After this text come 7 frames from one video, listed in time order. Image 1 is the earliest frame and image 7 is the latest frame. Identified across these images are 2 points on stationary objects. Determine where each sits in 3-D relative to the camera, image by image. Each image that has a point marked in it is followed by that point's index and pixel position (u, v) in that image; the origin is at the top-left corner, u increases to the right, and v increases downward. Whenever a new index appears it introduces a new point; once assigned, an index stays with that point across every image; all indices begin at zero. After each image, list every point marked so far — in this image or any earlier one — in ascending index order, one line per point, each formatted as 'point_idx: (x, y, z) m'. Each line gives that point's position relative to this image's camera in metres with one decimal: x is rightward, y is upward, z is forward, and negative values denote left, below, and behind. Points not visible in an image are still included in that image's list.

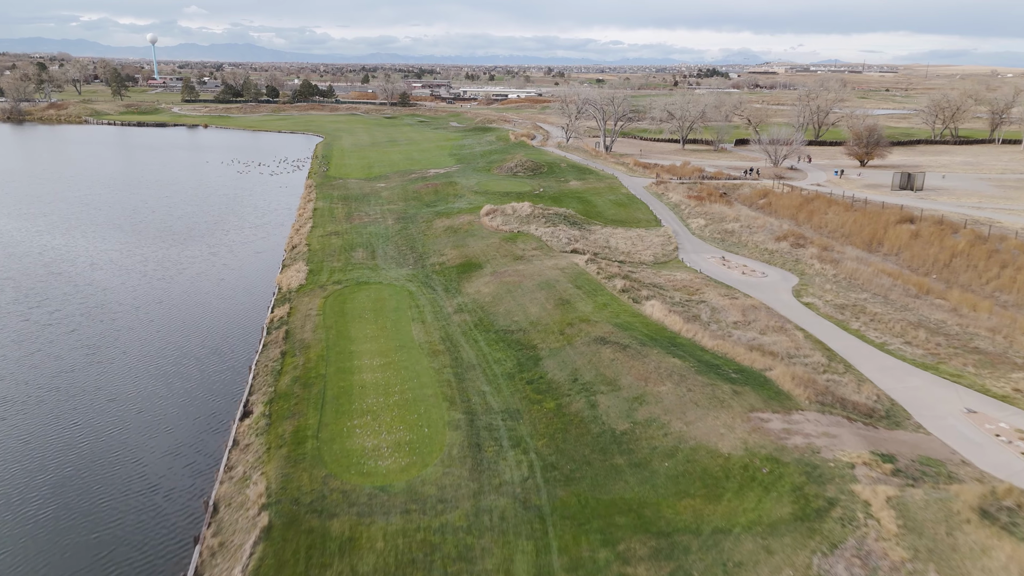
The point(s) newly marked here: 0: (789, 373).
0: (+6.8, -2.1, +17.7) m
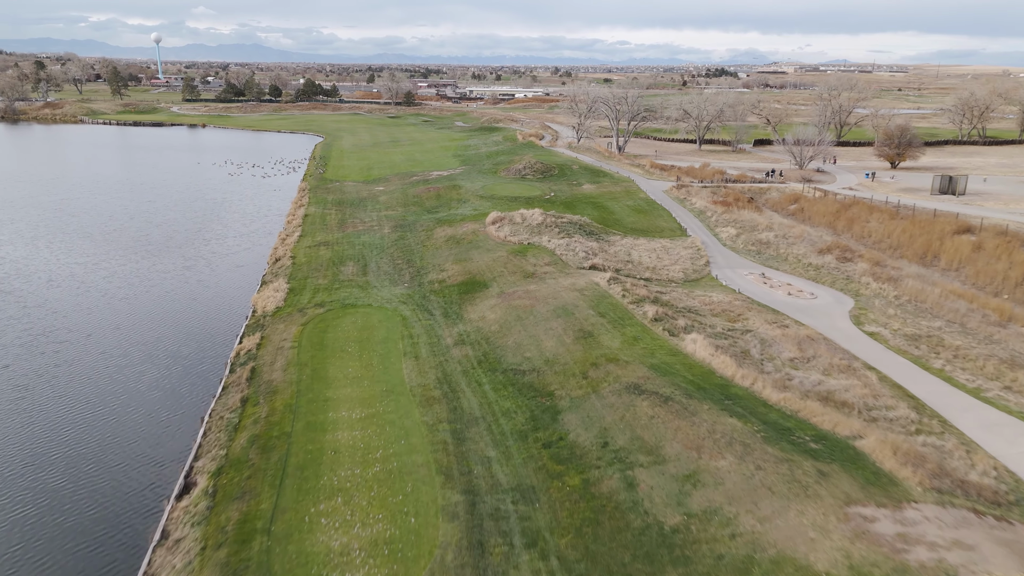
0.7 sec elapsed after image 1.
0: (+7.1, -3.0, +13.6) m
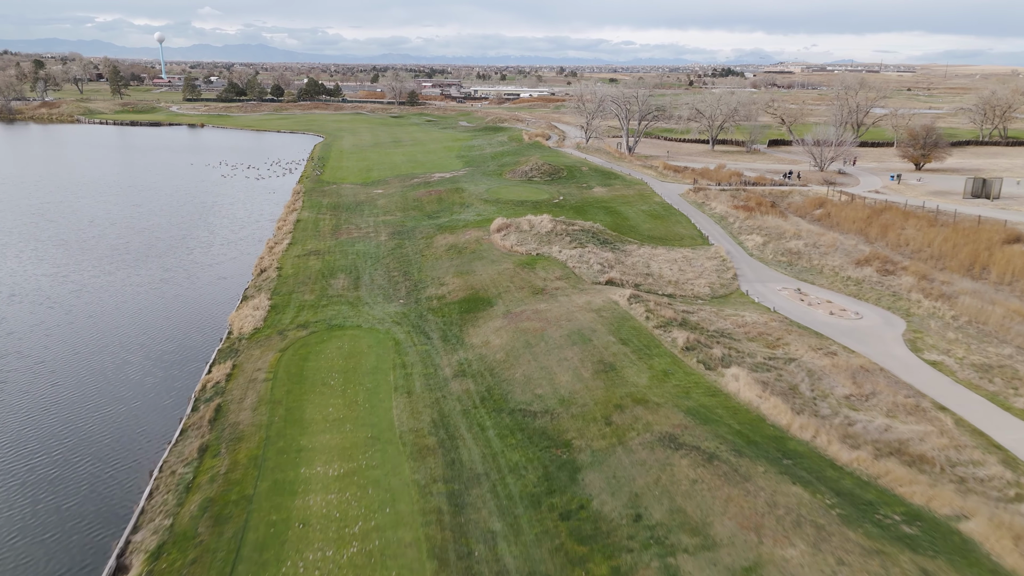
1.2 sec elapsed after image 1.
0: (+7.2, -3.6, +10.6) m
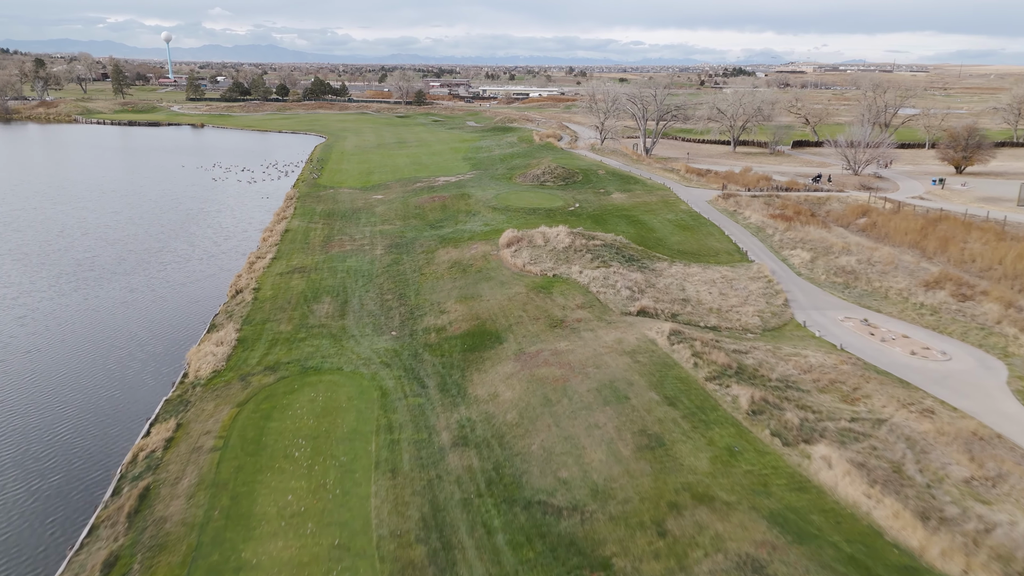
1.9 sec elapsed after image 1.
0: (+7.5, -4.5, +6.5) m
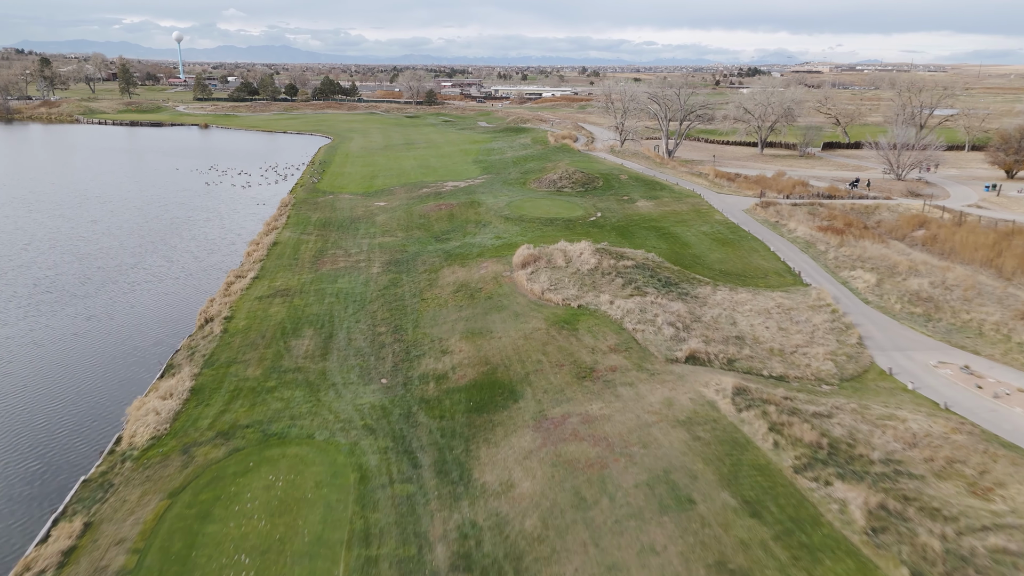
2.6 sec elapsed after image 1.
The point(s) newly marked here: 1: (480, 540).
0: (+7.6, -5.5, +2.3) m
1: (-0.5, -3.8, +11.0) m
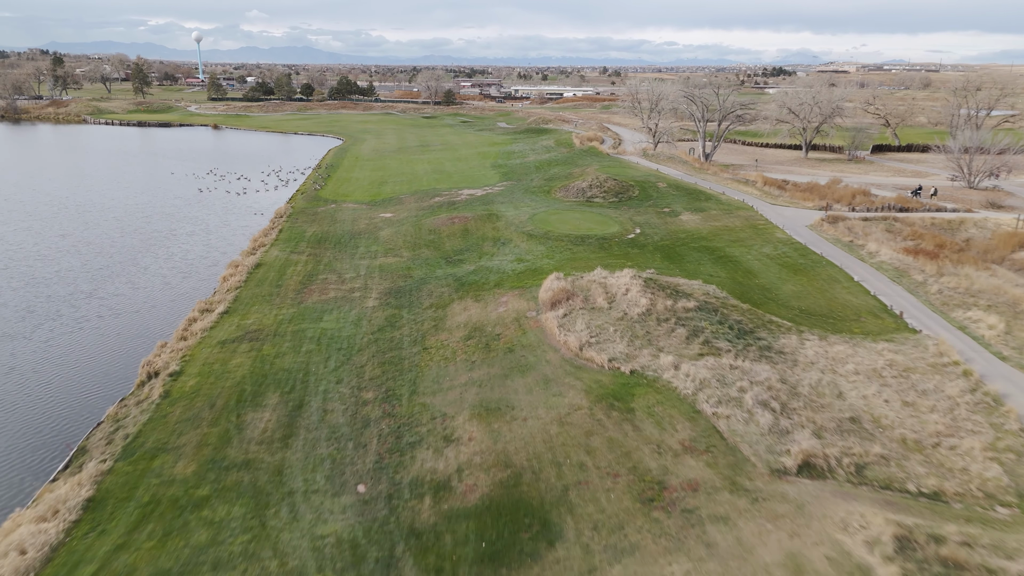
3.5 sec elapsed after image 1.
0: (+7.7, -6.7, -3.0) m
1: (-0.1, -5.0, +5.8) m
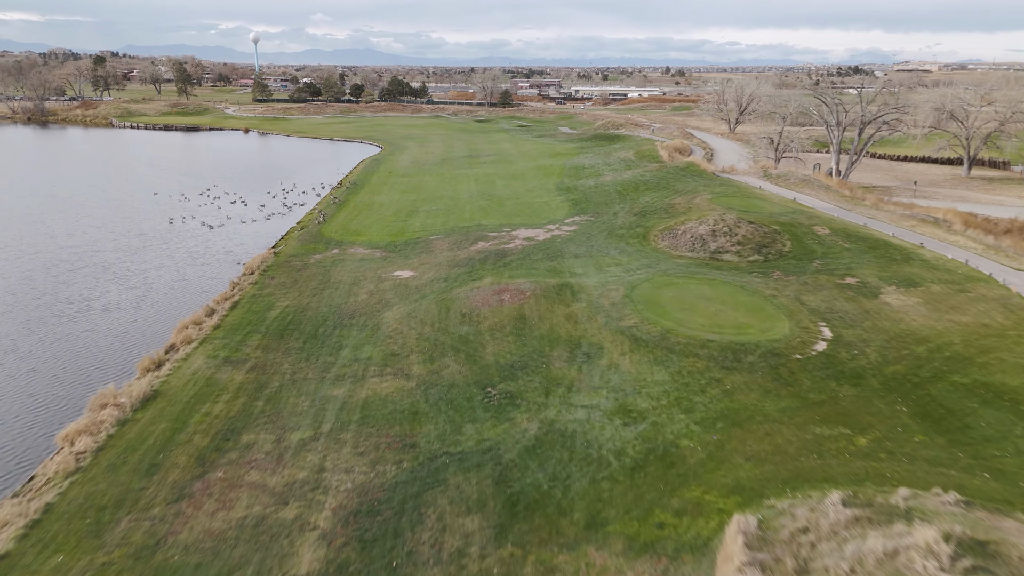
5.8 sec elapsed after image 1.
0: (+7.2, -10.3, -16.8) m
1: (+0.1, -8.5, -7.4) m
